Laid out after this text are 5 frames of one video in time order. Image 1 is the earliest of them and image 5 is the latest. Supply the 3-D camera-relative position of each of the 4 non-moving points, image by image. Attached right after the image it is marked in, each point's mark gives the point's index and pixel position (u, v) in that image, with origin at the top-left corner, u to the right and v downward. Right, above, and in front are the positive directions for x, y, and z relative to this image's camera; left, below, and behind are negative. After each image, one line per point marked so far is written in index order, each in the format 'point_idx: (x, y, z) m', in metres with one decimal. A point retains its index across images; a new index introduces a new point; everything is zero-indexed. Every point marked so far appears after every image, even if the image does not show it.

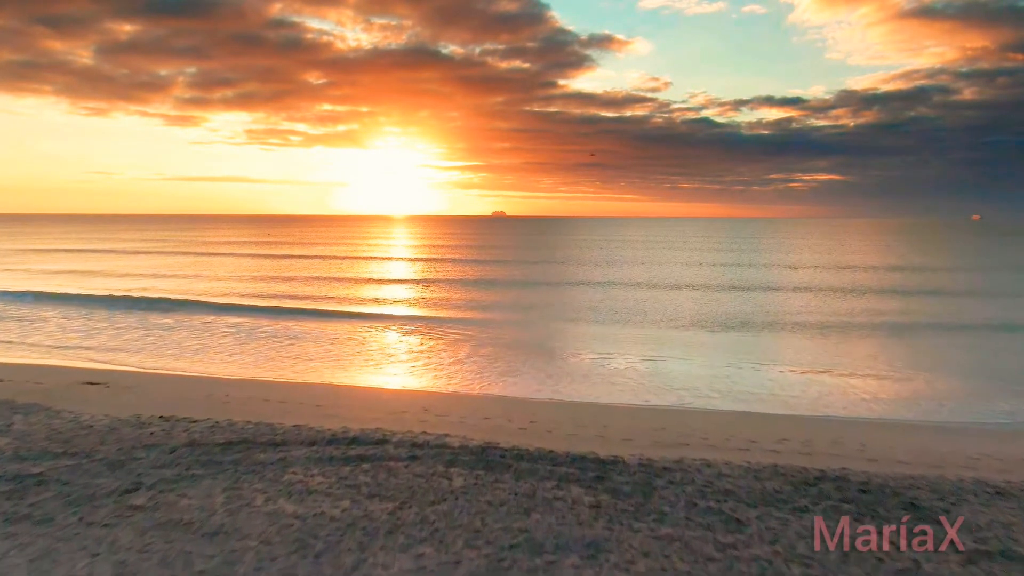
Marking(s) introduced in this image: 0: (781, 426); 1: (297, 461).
0: (+4.5, -2.3, +9.3) m
1: (-2.5, -2.0, +6.5) m
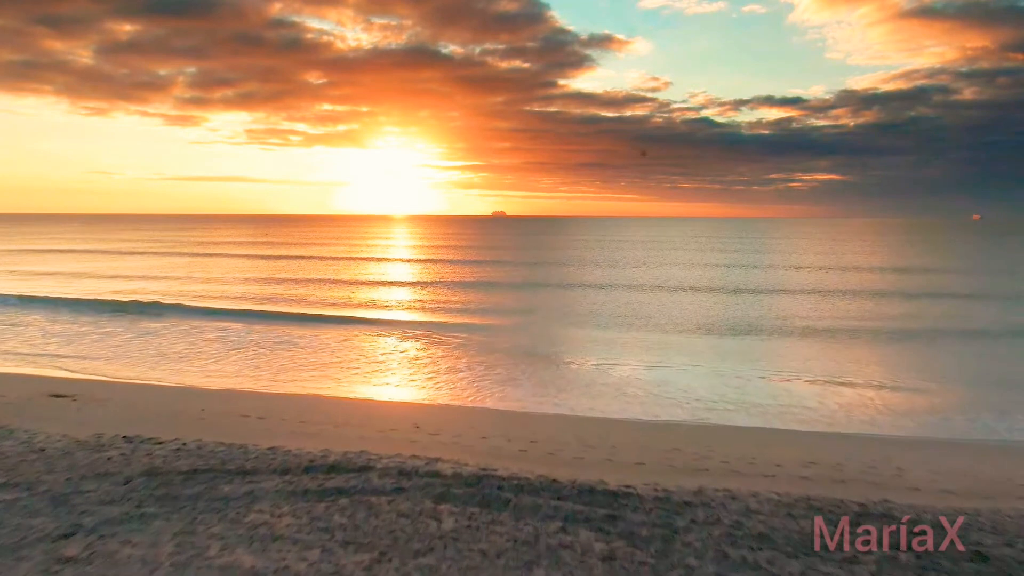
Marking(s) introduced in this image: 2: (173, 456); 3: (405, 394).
0: (+4.4, -2.4, +8.5) m
1: (-2.5, -2.1, +5.7) m
2: (-4.2, -2.1, +6.9) m
3: (-2.3, -2.2, +11.6) m
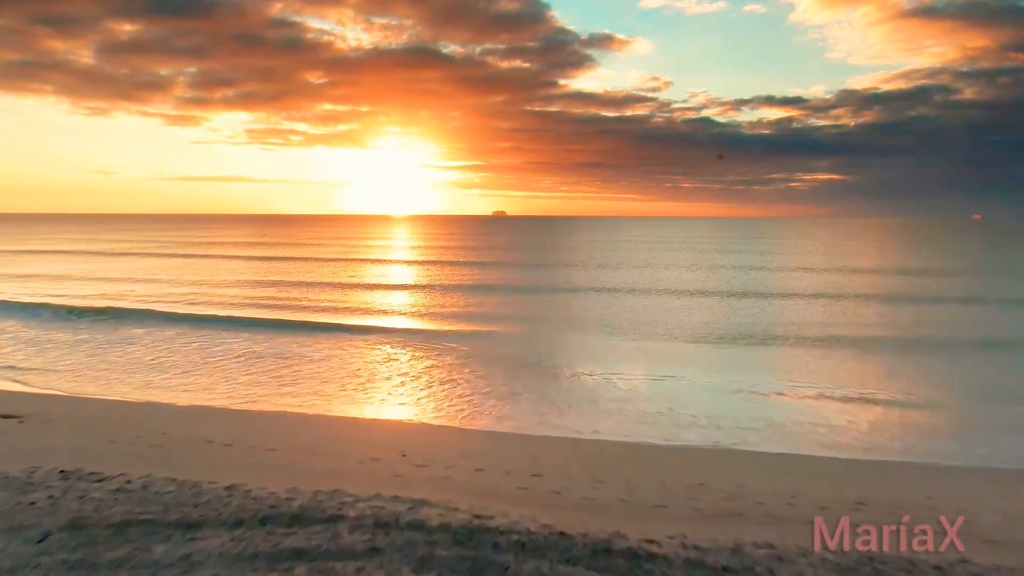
0: (+4.4, -2.6, +7.4) m
1: (-2.5, -2.2, +4.6) m
2: (-4.2, -2.2, +5.8) m
3: (-2.3, -2.4, +10.6) m
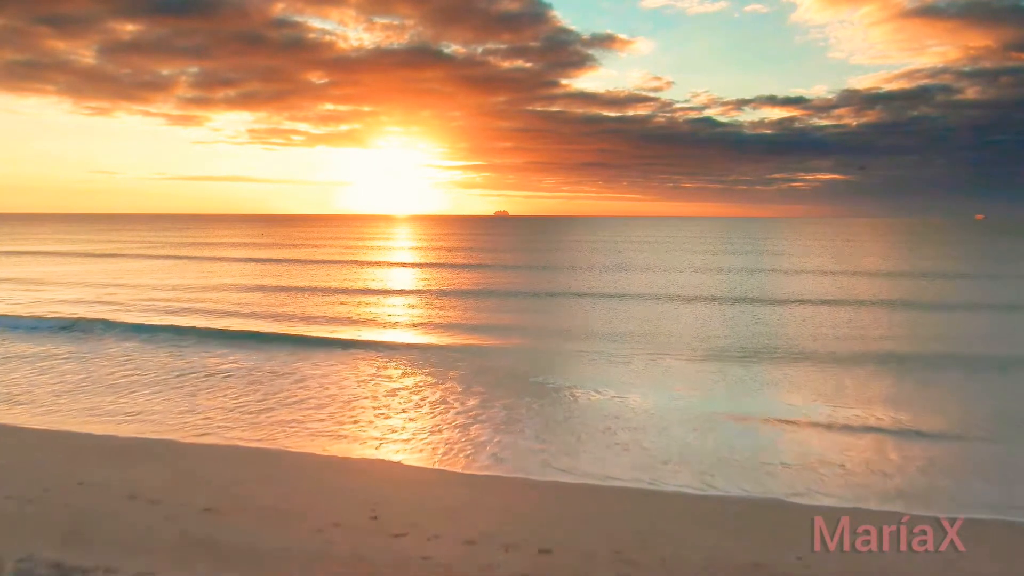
0: (+4.4, -2.8, +5.8) m
1: (-2.5, -2.4, +3.0) m
2: (-4.2, -2.4, +4.3) m
3: (-2.3, -2.6, +9.0) m
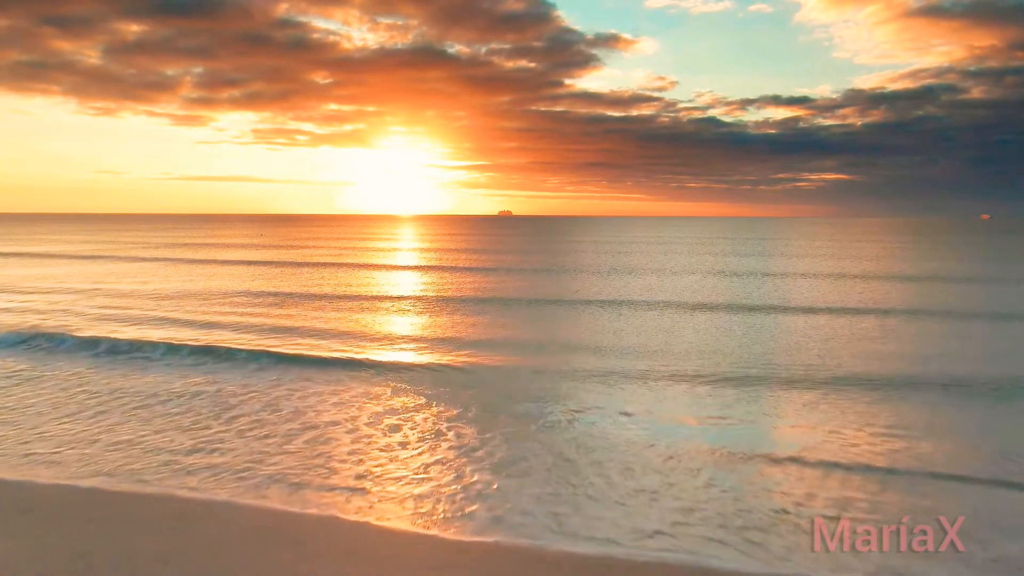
0: (+4.4, -3.1, +4.4) m
1: (-2.5, -2.8, +1.6) m
2: (-4.2, -2.7, +2.9) m
3: (-2.2, -2.9, +7.6) m
